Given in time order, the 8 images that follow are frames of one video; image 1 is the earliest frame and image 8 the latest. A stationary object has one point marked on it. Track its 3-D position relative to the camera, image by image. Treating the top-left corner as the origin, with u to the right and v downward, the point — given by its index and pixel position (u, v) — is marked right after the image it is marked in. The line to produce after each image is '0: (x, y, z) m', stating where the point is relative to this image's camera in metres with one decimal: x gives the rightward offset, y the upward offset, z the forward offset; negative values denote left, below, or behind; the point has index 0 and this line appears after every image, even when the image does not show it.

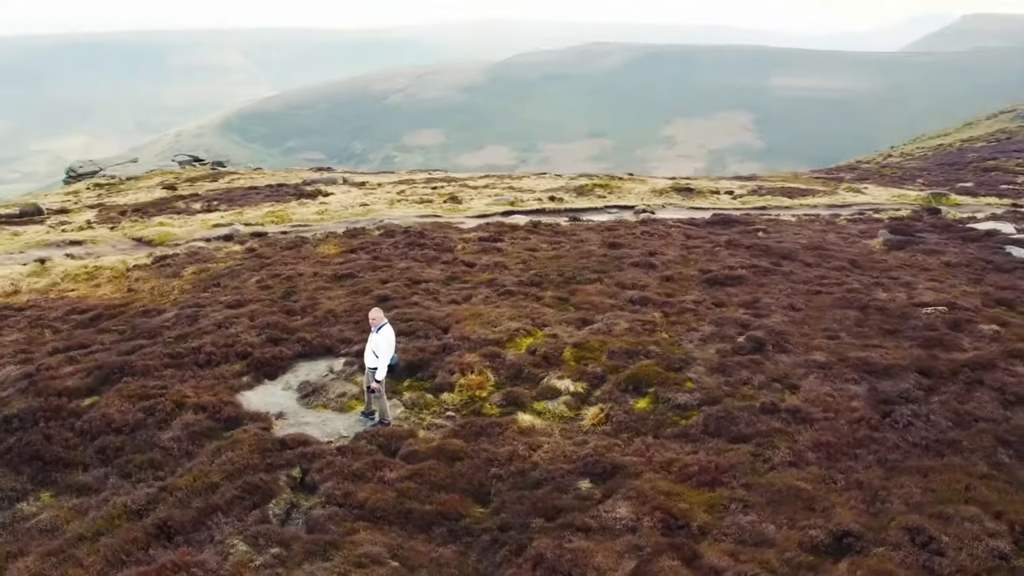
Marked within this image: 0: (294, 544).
0: (-4.5, -5.1, +16.3) m
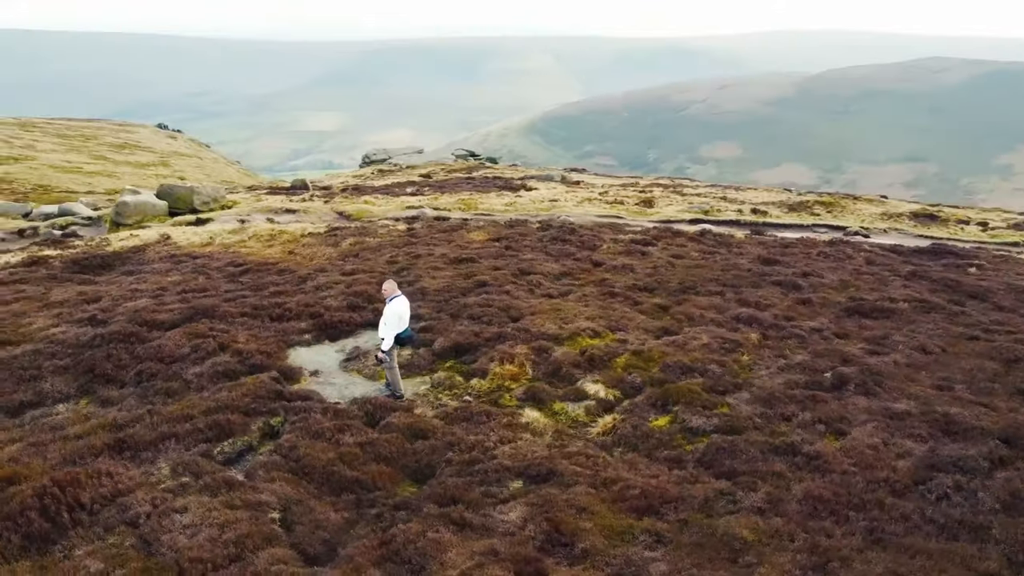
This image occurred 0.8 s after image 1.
0: (-6.7, -4.1, +17.5) m
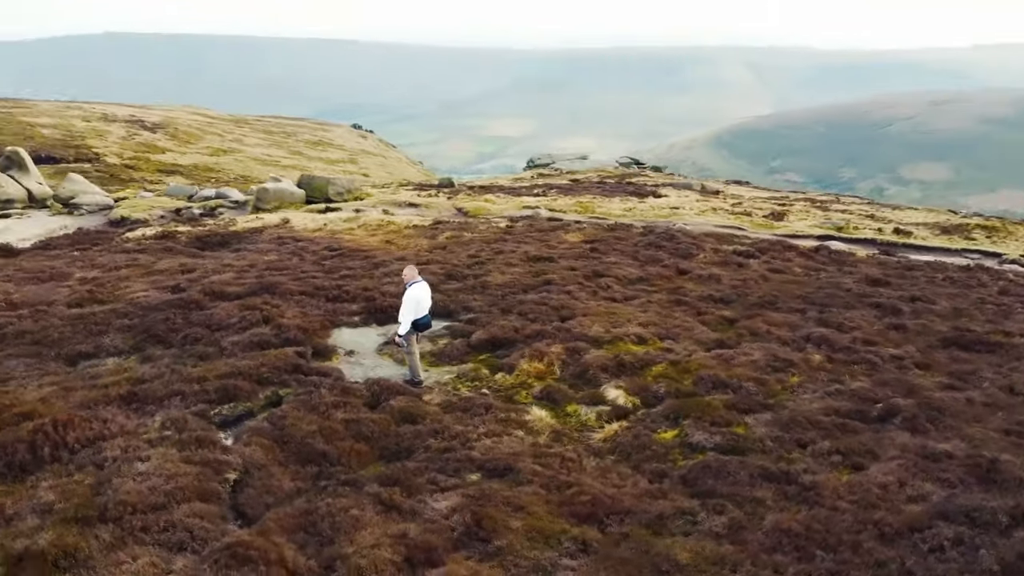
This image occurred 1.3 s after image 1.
0: (-7.5, -3.3, +18.5) m
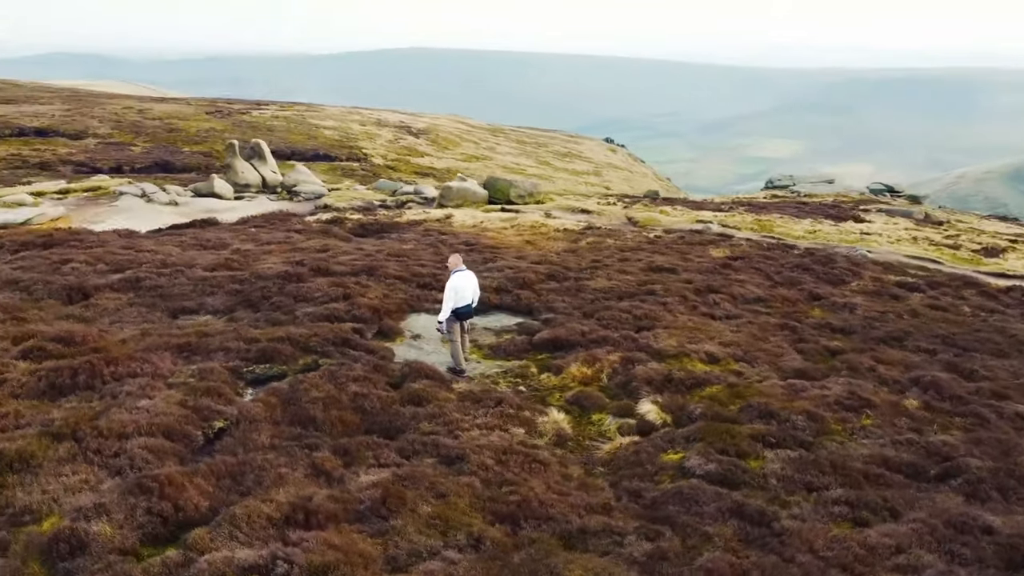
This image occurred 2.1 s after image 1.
0: (-7.7, -2.4, +20.4) m
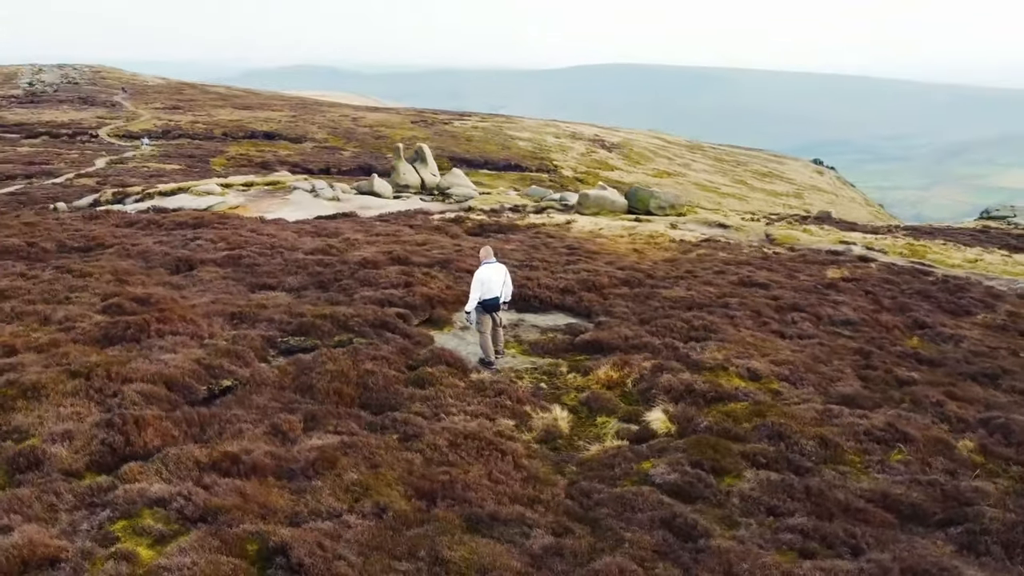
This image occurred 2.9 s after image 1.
0: (-7.6, -1.6, +22.3) m
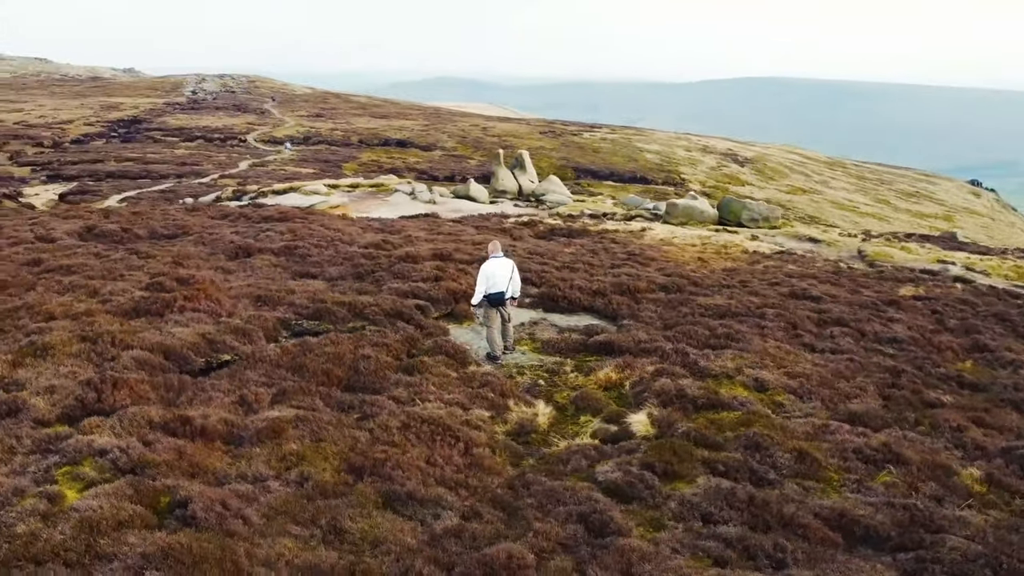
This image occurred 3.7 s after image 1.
0: (-7.7, -1.1, +23.6) m
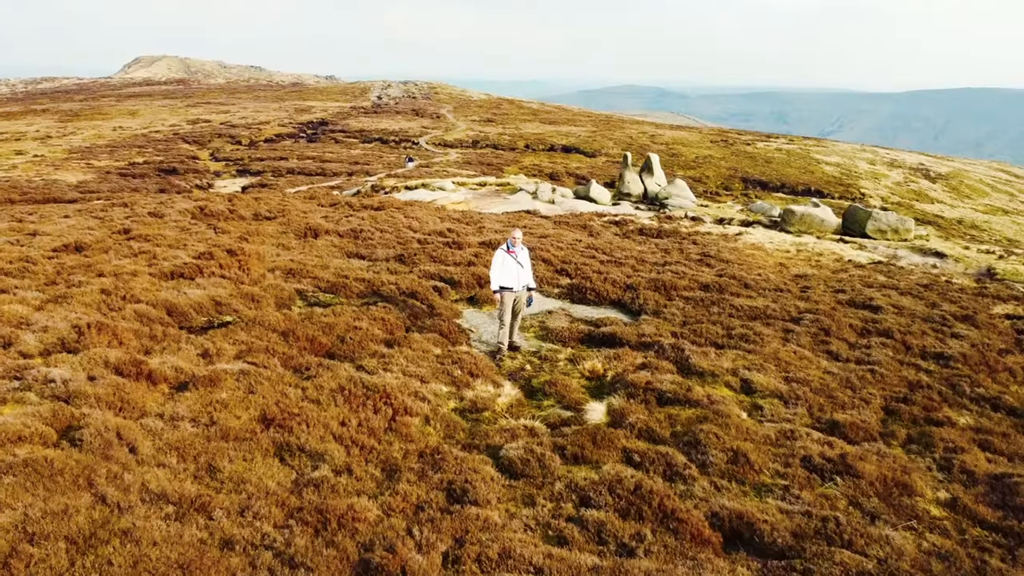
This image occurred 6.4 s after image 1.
0: (-7.8, -0.1, +25.3) m
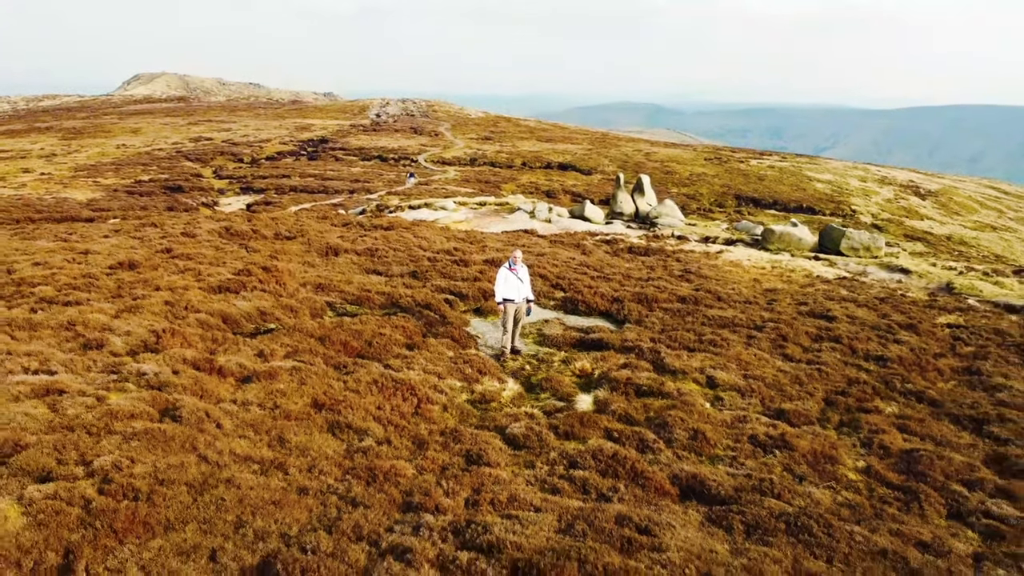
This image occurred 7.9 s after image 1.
0: (-7.8, -0.6, +29.4) m
